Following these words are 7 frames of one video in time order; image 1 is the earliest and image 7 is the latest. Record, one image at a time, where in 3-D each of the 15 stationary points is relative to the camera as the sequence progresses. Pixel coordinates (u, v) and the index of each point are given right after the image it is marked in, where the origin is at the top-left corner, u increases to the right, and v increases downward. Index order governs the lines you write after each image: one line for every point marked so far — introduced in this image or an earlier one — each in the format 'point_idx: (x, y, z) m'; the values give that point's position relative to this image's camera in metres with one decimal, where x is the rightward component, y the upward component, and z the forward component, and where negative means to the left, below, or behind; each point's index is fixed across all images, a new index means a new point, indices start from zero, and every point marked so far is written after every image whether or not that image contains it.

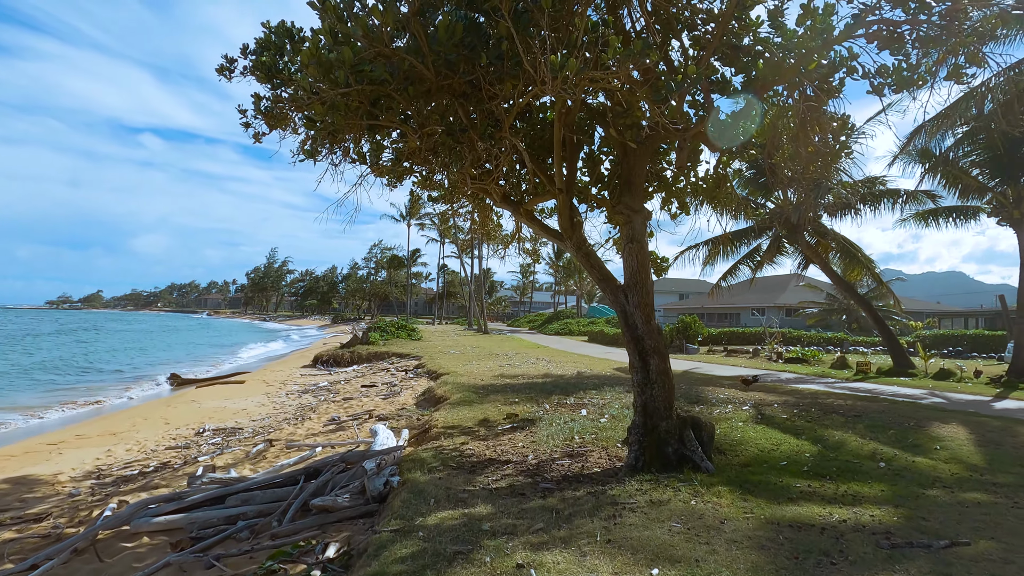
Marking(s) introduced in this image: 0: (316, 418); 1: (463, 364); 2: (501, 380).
0: (-3.1, -2.1, +9.3) m
1: (-1.3, -2.0, +15.1) m
2: (-0.2, -1.8, +11.1) m
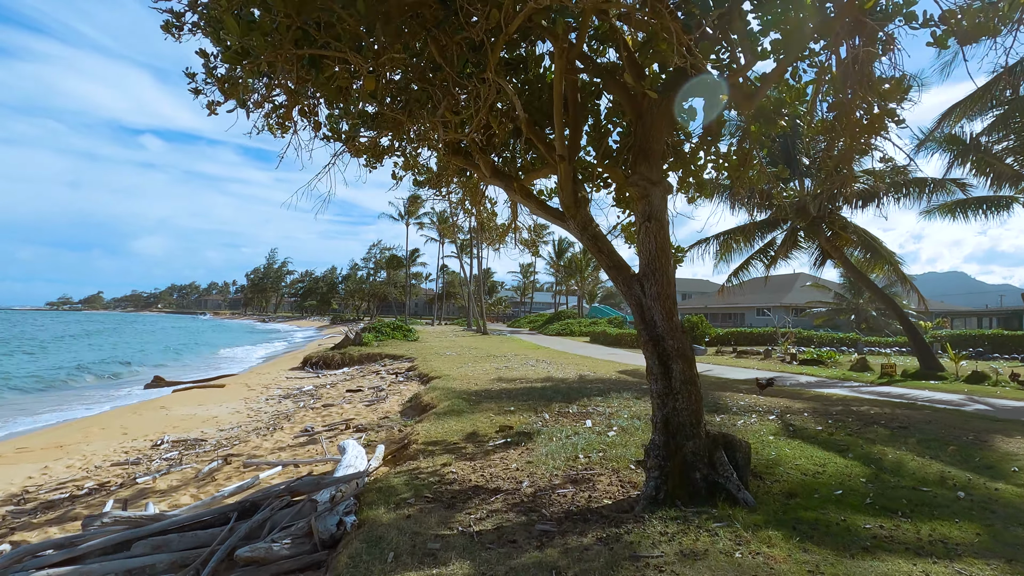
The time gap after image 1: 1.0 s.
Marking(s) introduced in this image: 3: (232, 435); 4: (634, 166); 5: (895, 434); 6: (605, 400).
0: (-3.2, -2.0, +8.3) m
1: (-1.3, -1.9, +14.1) m
2: (-0.3, -1.7, +10.1) m
3: (-4.1, -2.1, +8.5) m
4: (+0.9, +0.9, +4.5) m
5: (+4.1, -1.5, +6.2) m
6: (+1.3, -1.6, +8.2) m
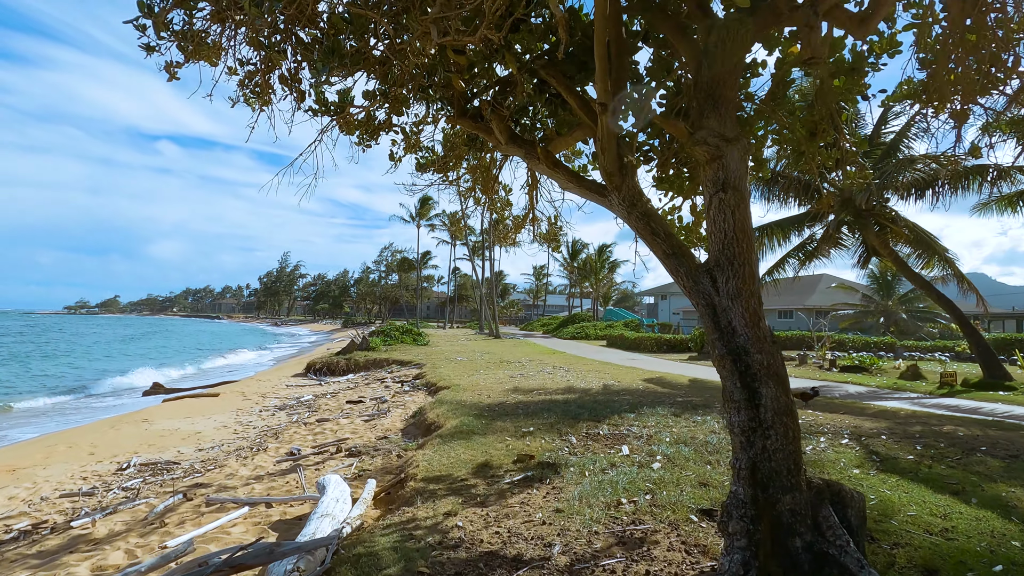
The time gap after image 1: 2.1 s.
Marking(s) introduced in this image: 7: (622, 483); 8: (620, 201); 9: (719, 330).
0: (-3.0, -2.0, +7.2) m
1: (-1.0, -1.9, +13.0) m
2: (0.0, -1.7, +9.0) m
3: (-3.8, -2.1, +7.4) m
4: (+1.1, +1.0, +3.4) m
5: (+4.2, -1.5, +5.0) m
6: (+1.5, -1.5, +7.0) m
7: (+0.8, -1.5, +4.4) m
8: (+0.6, +0.5, +3.5) m
9: (+1.1, -0.2, +3.2) m
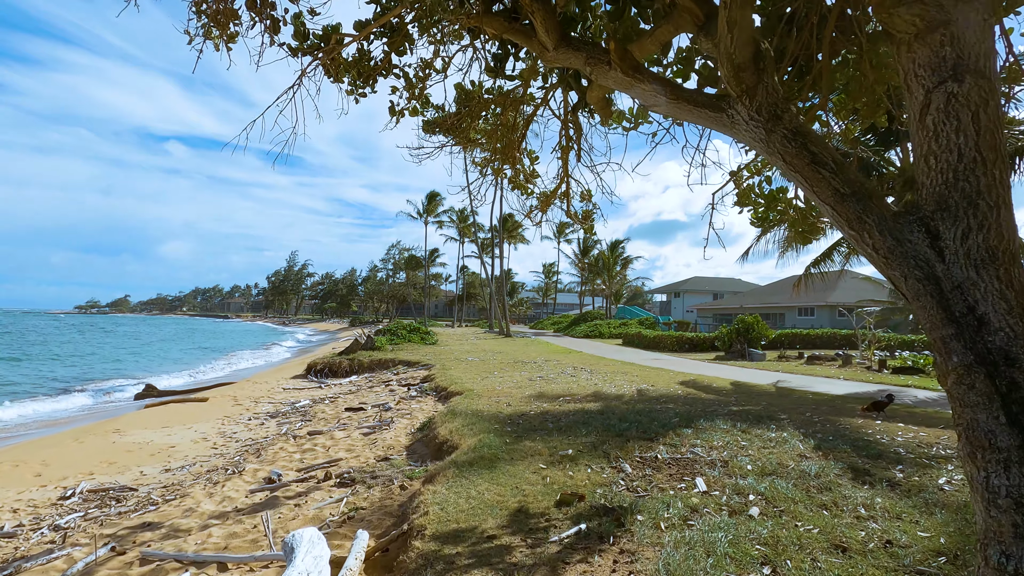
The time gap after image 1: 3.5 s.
0: (-2.7, -1.9, +5.9) m
1: (-0.6, -1.8, +11.6) m
2: (+0.3, -1.6, +7.6) m
3: (-3.5, -2.0, +6.1) m
4: (+1.3, +1.1, +2.0) m
5: (+4.5, -1.4, +3.6) m
6: (+1.8, -1.4, +5.7) m
7: (+1.1, -1.3, +3.1) m
8: (+0.9, +0.7, +2.2) m
9: (+1.4, -0.1, +1.8) m
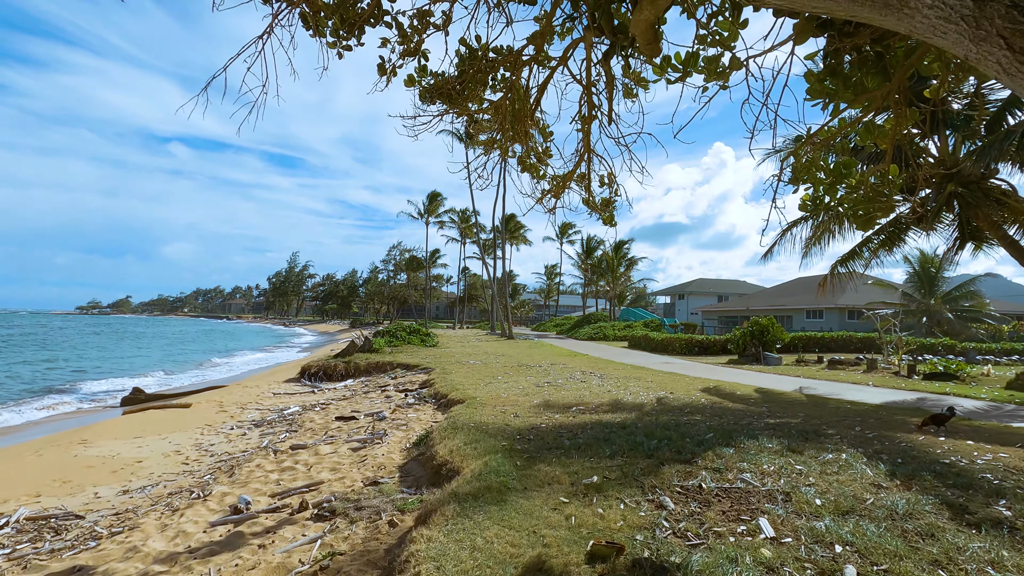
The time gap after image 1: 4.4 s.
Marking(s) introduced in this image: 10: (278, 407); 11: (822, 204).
0: (-2.6, -1.8, +5.1) m
1: (-0.5, -1.7, +10.8) m
2: (+0.4, -1.5, +6.8) m
3: (-3.4, -2.0, +5.3) m
4: (+1.4, +1.2, +1.2) m
5: (+4.6, -1.3, +2.7) m
6: (+1.9, -1.4, +4.8) m
7: (+1.2, -1.3, +2.2) m
8: (+1.0, +0.7, +1.3) m
9: (+1.4, 0.0, +1.0) m
10: (-4.5, -2.3, +11.4) m
11: (+2.2, +0.6, +4.2) m
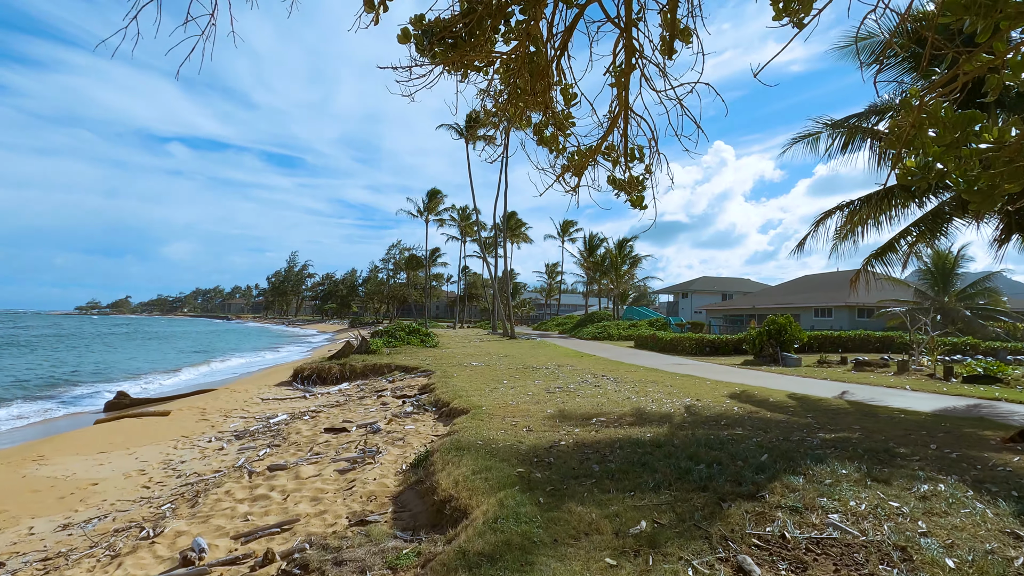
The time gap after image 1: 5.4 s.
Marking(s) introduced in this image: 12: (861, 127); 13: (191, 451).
0: (-2.4, -1.8, +4.1) m
1: (-0.4, -1.7, +9.8) m
2: (+0.6, -1.5, +5.8) m
3: (-3.3, -1.9, +4.3) m
4: (+1.5, +1.2, +0.2) m
5: (+4.7, -1.3, +1.8) m
6: (+2.0, -1.3, +3.8) m
7: (+1.3, -1.2, +1.2) m
8: (+1.1, +0.8, +0.4) m
9: (+1.6, 0.0, 0.0) m
10: (-4.4, -2.3, +10.5) m
11: (+2.4, +0.7, +3.2) m
12: (+6.4, +3.0, +10.8) m
13: (-4.2, -2.1, +7.7) m
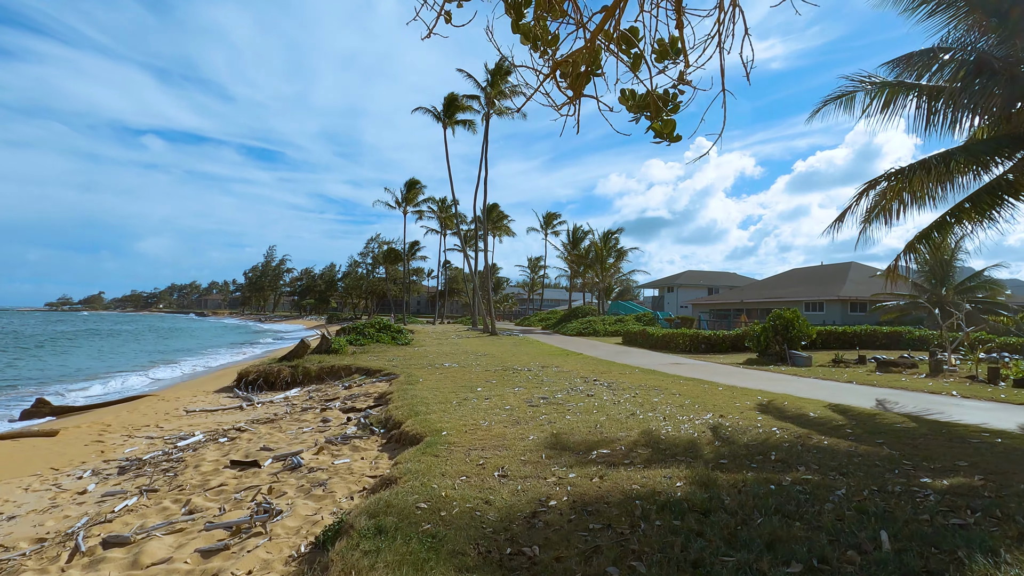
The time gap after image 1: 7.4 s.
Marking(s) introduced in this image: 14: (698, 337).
0: (-2.6, -1.7, +2.1) m
1: (-0.7, -1.5, +7.9) m
2: (+0.3, -1.3, +3.9) m
3: (-3.5, -1.8, +2.3) m
4: (+1.5, +1.3, -1.7) m
5: (+4.6, -1.2, -0.1) m
6: (+1.8, -1.2, +1.9) m
7: (+1.2, -1.1, -0.7) m
8: (+1.0, +0.9, -1.6) m
9: (+1.5, +0.1, -1.9) m
10: (-4.8, -2.1, +8.4) m
11: (+2.2, +0.8, +1.3) m
12: (+6.0, +3.2, +9.0) m
13: (-4.5, -2.0, +5.6) m
14: (+6.3, -1.7, +19.8) m
